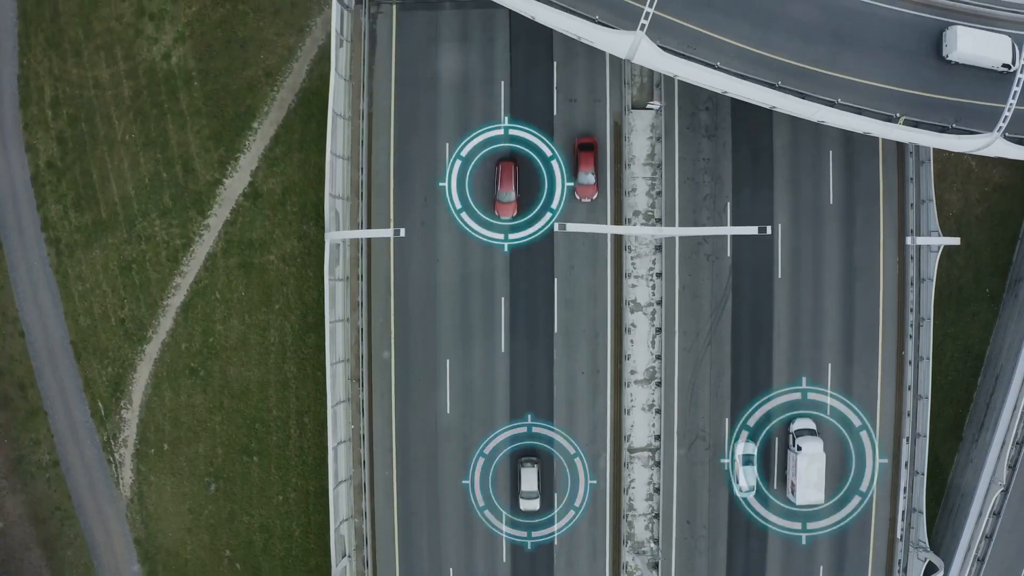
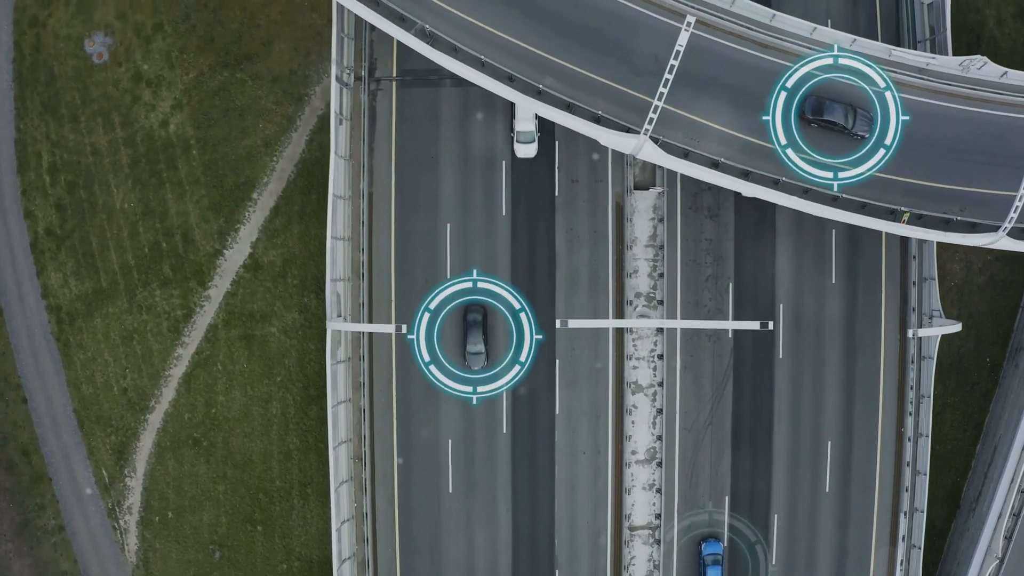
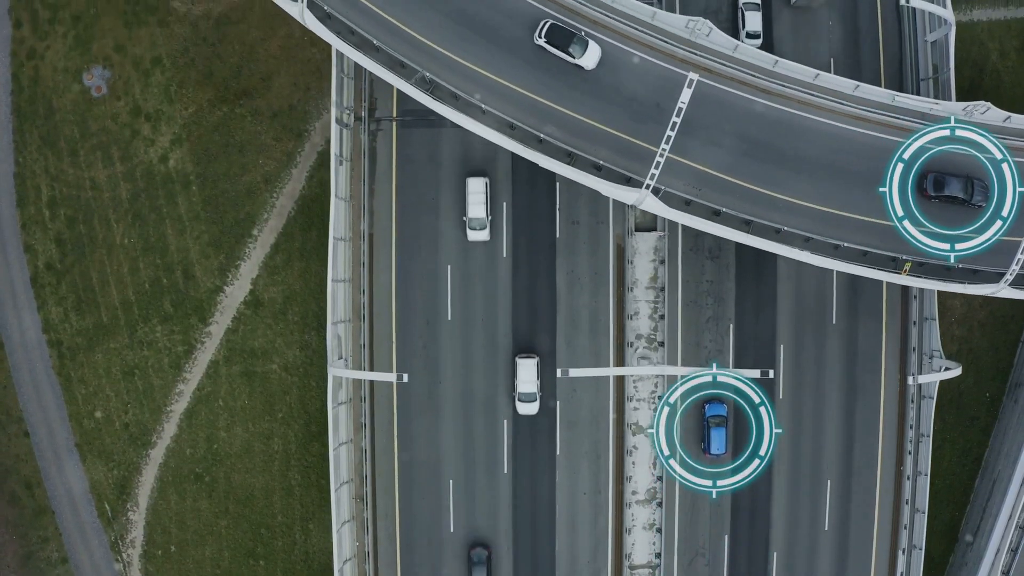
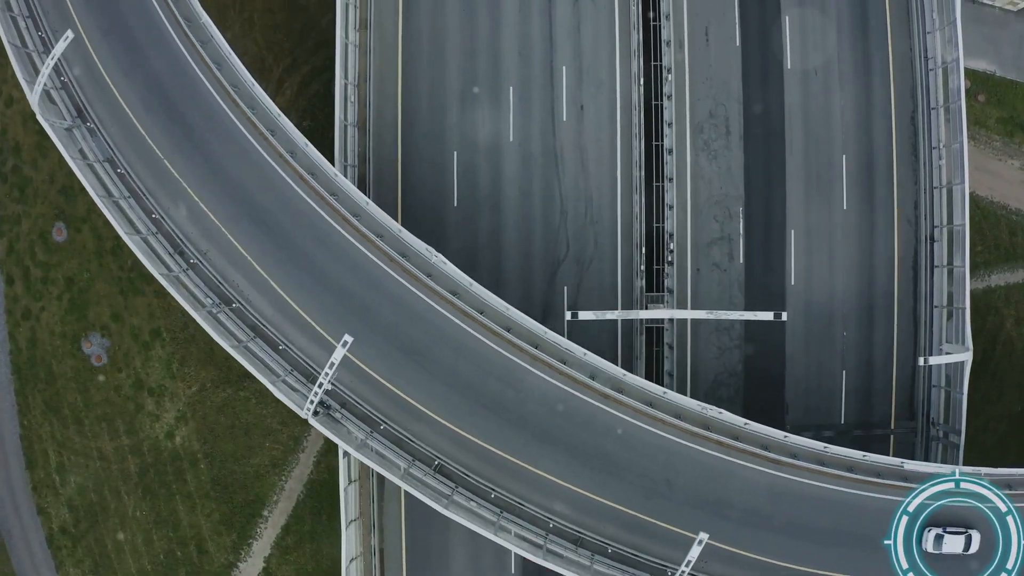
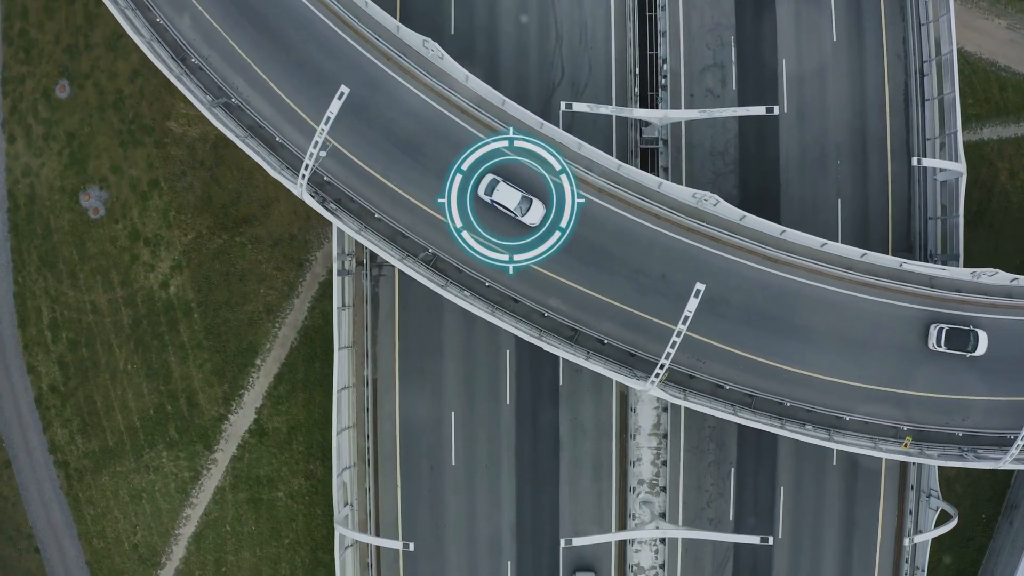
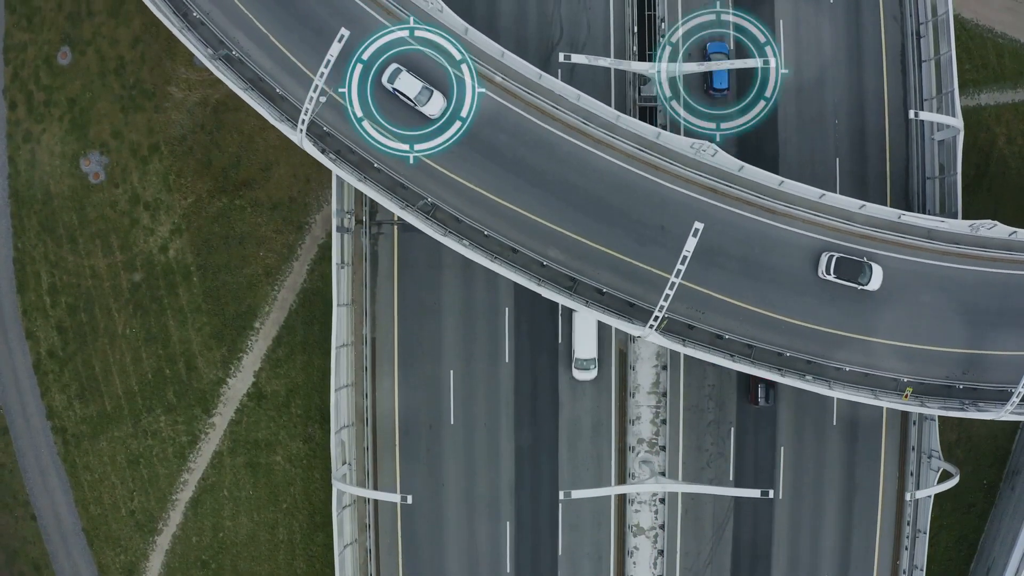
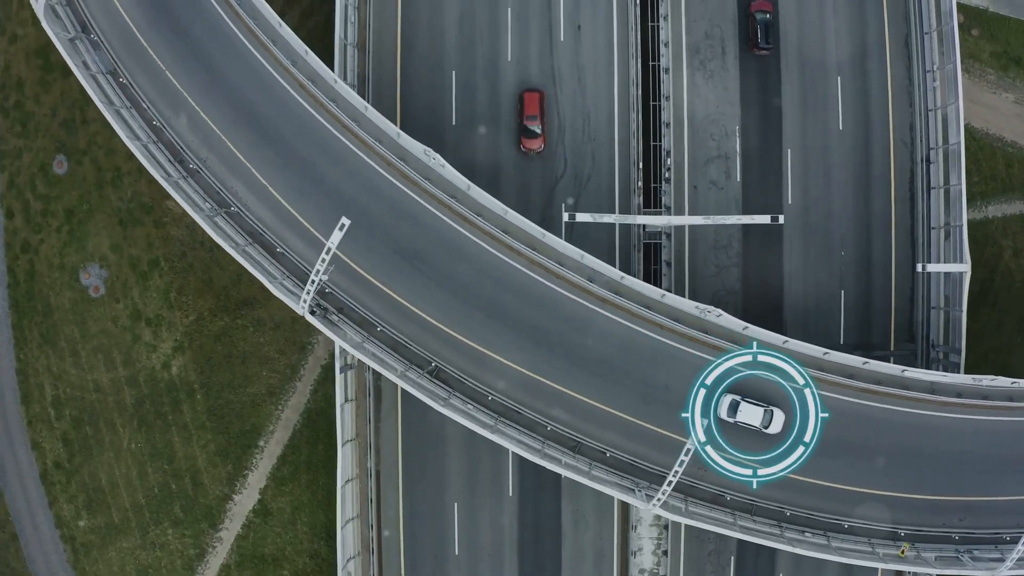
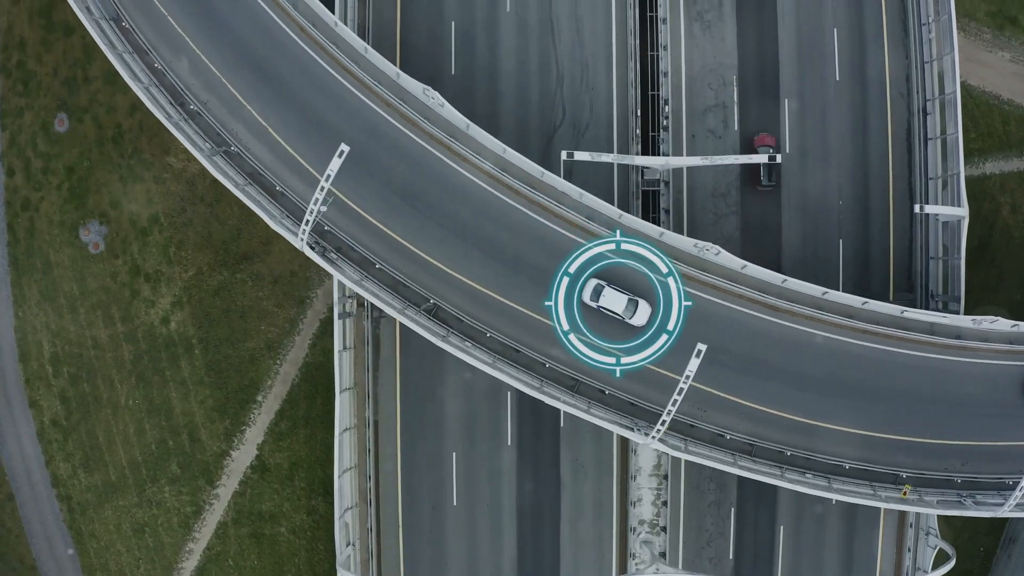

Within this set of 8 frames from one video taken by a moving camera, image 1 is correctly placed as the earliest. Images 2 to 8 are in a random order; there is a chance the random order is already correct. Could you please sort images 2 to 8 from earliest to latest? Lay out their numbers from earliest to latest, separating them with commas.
2, 3, 6, 5, 8, 7, 4
